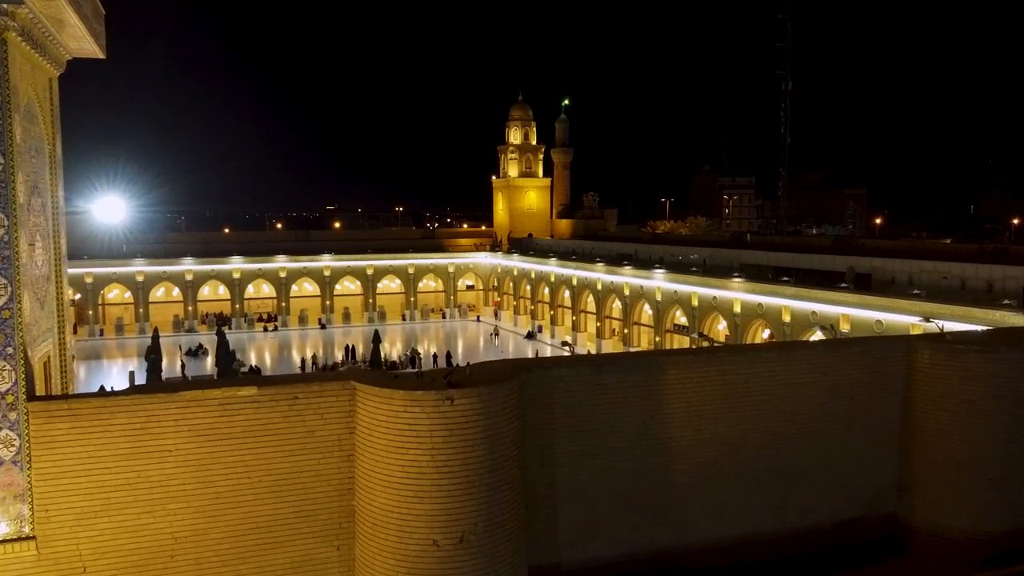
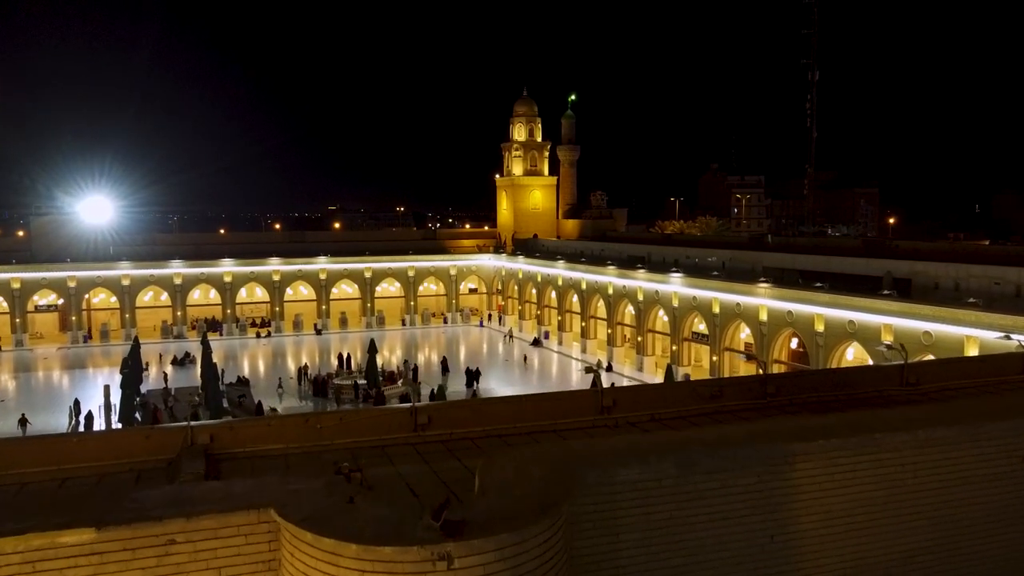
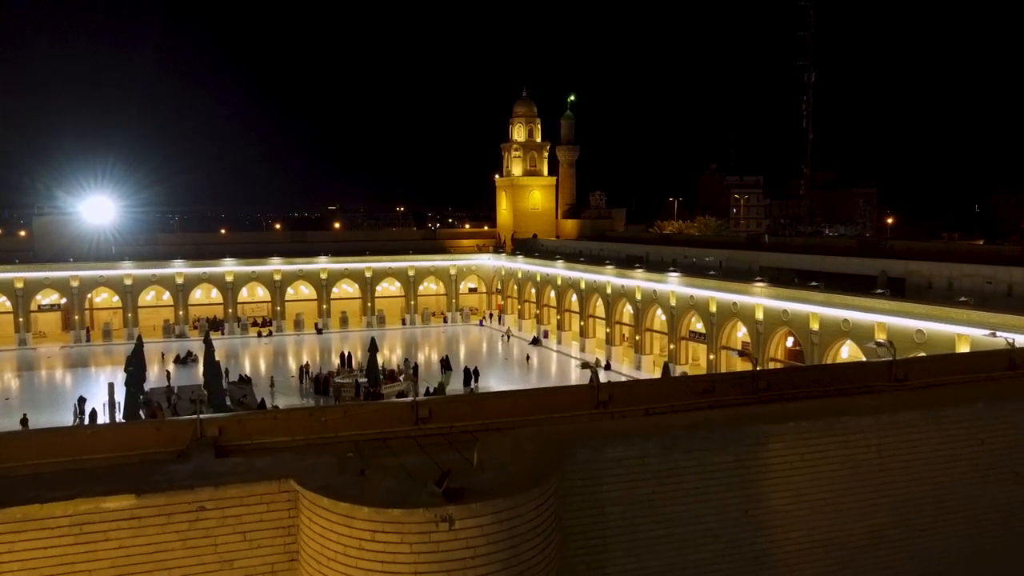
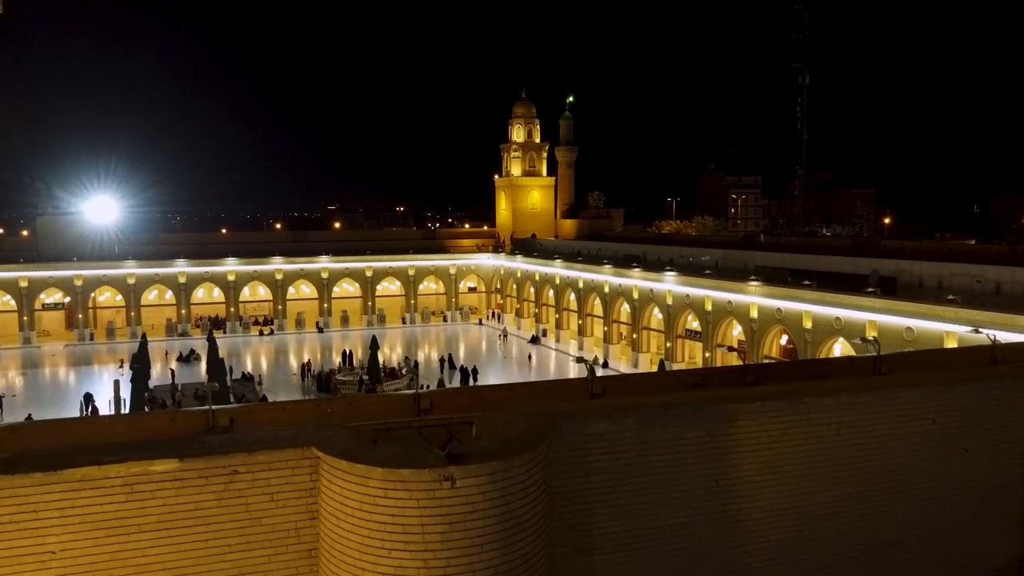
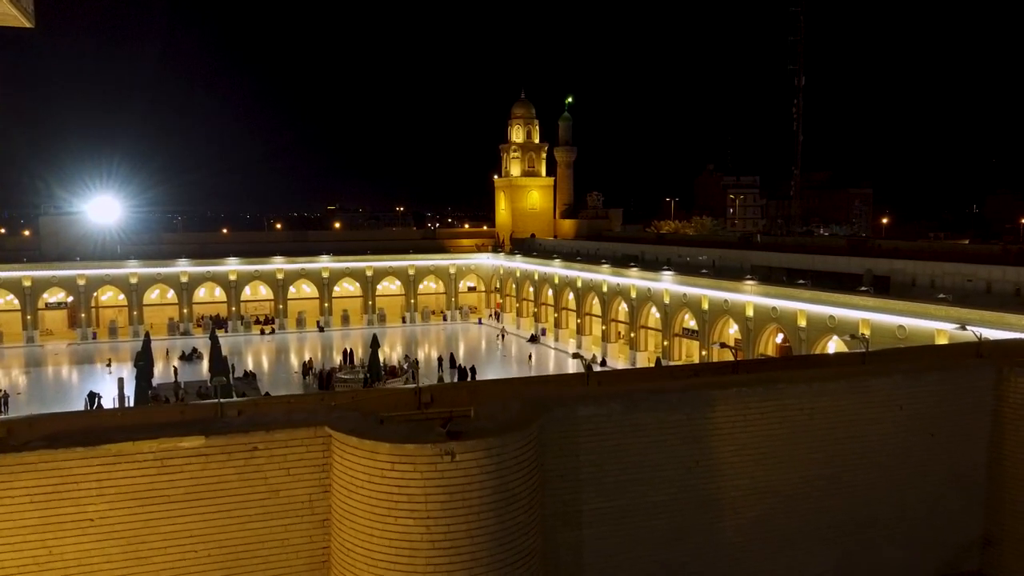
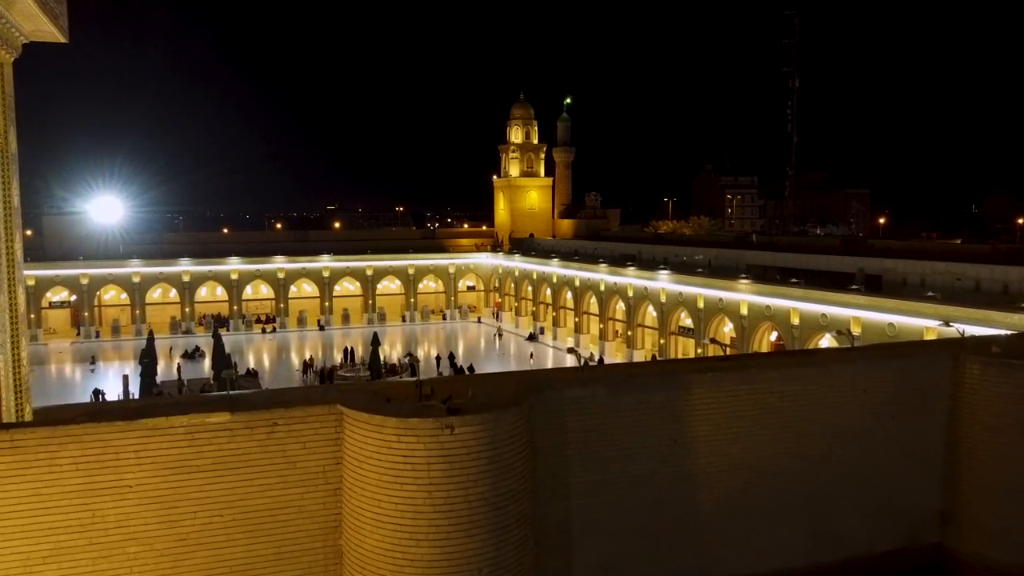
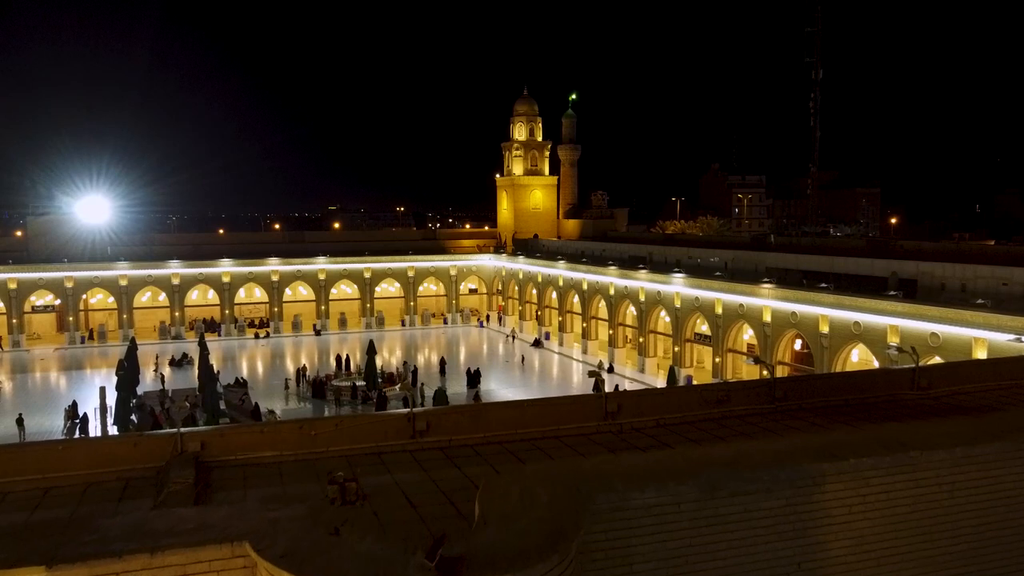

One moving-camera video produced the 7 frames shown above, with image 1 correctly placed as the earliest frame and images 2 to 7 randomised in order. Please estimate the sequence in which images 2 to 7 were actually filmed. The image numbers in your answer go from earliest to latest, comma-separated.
6, 5, 4, 3, 2, 7
